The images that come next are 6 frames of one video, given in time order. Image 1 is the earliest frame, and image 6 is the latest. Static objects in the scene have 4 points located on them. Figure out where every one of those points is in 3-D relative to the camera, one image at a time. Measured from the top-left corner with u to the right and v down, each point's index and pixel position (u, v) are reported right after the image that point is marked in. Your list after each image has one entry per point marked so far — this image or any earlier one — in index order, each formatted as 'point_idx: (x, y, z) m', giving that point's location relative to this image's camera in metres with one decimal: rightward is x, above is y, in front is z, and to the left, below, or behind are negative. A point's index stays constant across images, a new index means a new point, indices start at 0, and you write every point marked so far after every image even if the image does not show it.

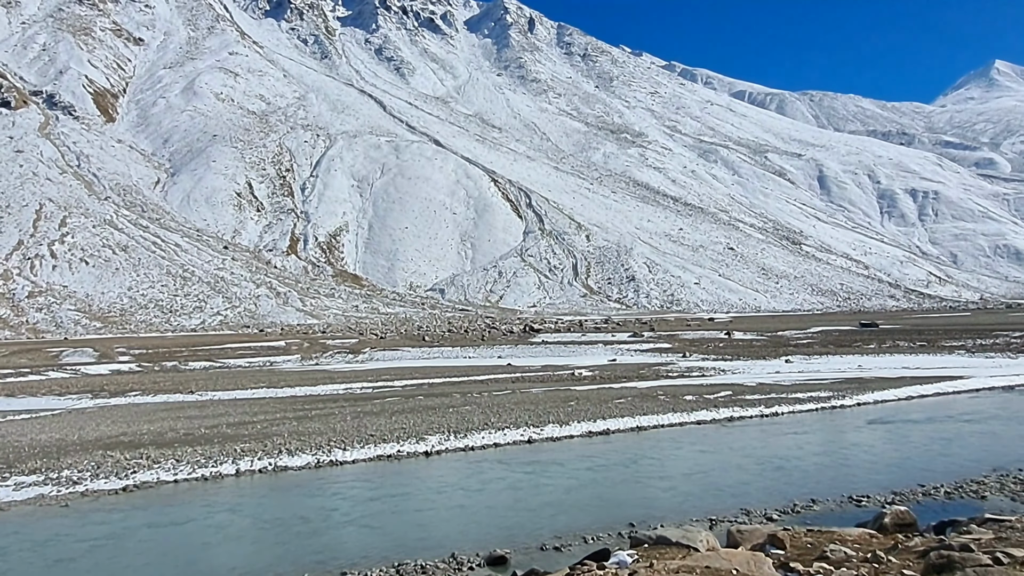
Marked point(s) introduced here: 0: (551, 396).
0: (+1.0, -3.0, +19.9) m
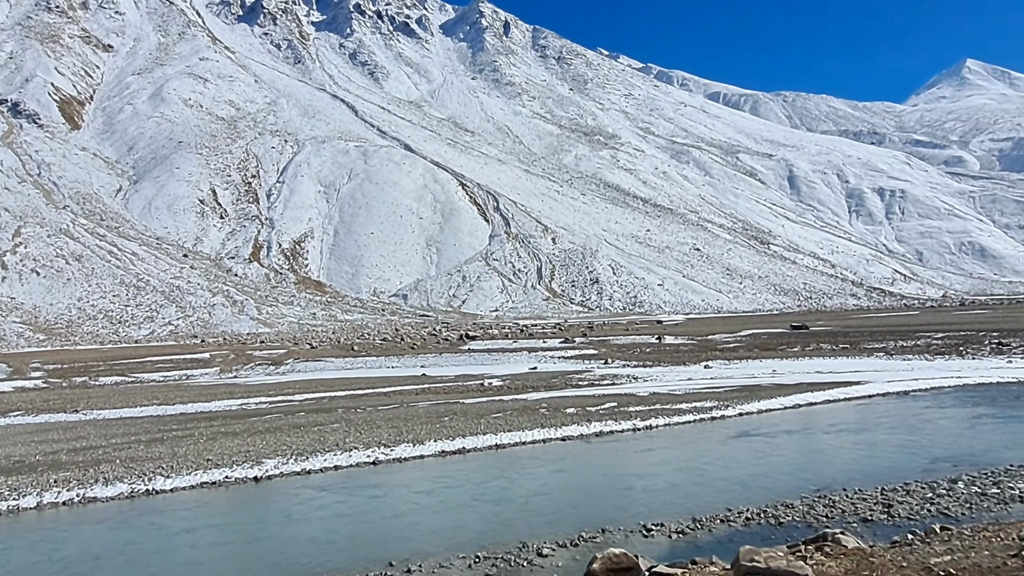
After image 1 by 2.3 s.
0: (-2.2, -3.3, +19.2) m
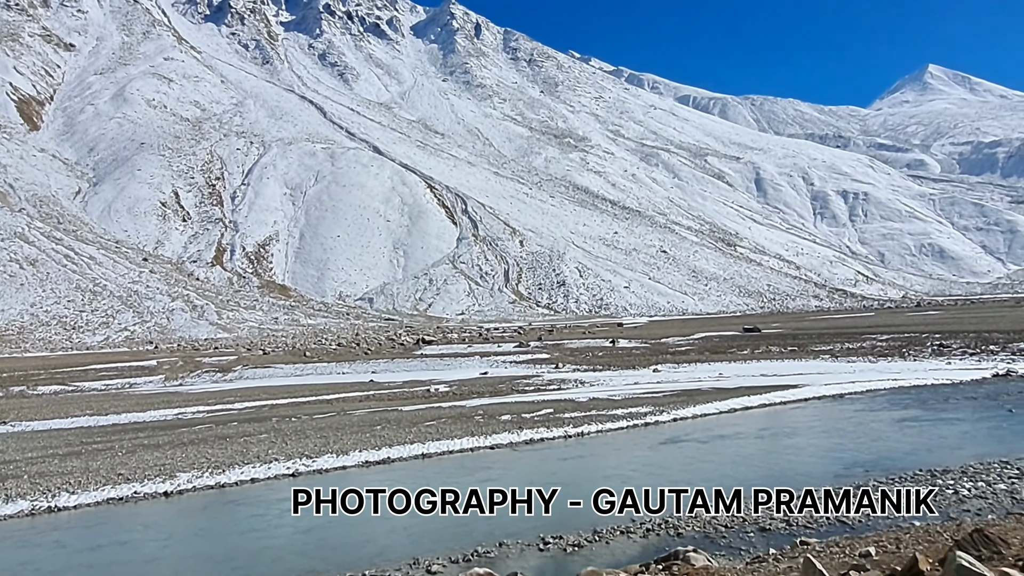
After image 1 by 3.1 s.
0: (-3.9, -3.5, +18.9) m
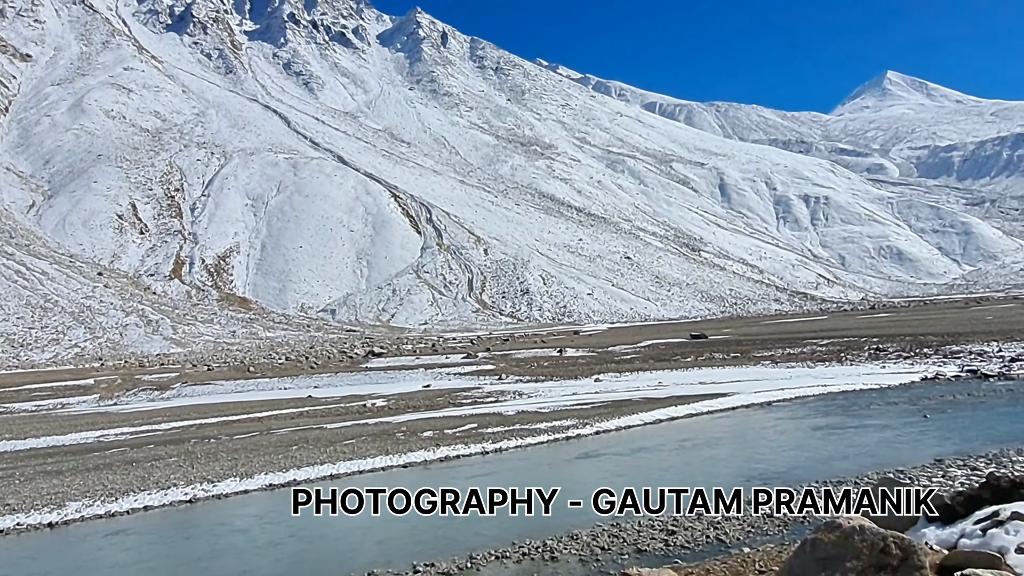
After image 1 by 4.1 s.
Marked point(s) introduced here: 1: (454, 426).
0: (-5.9, -3.9, +18.4) m
1: (-1.5, -3.5, +18.4) m
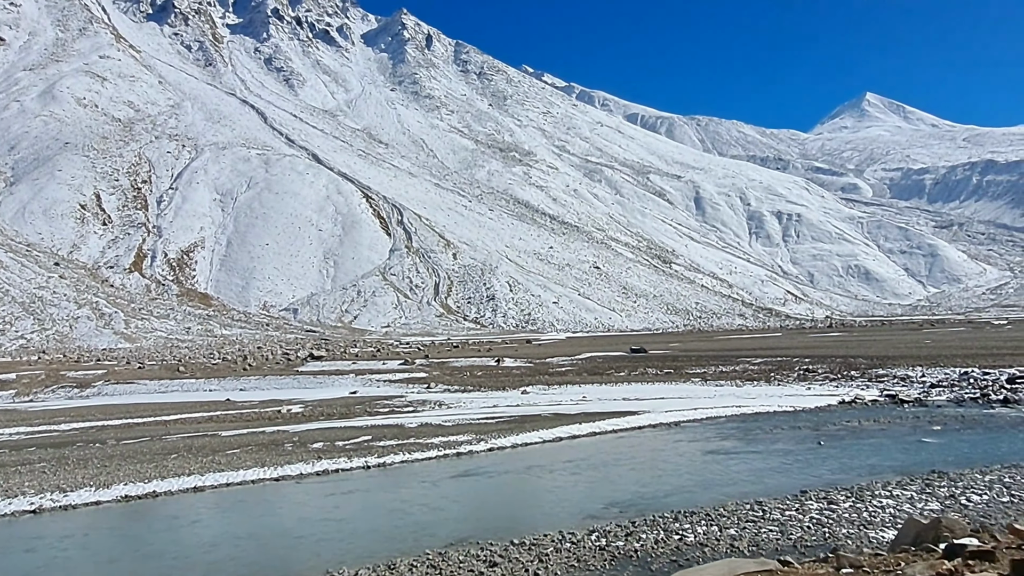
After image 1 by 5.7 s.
0: (-8.5, -3.9, +17.6) m
1: (-4.1, -3.7, +17.8) m
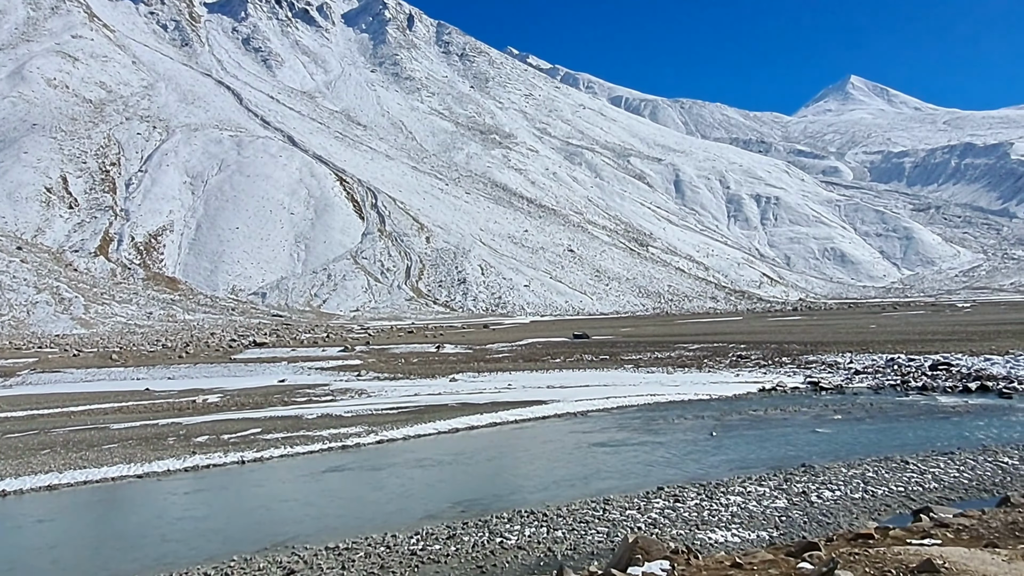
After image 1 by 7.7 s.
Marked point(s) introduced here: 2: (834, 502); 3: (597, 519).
0: (-11.0, -3.6, +17.0) m
1: (-6.6, -3.4, +17.2) m
2: (+4.7, -3.1, +10.5) m
3: (+1.2, -3.2, +10.0) m
